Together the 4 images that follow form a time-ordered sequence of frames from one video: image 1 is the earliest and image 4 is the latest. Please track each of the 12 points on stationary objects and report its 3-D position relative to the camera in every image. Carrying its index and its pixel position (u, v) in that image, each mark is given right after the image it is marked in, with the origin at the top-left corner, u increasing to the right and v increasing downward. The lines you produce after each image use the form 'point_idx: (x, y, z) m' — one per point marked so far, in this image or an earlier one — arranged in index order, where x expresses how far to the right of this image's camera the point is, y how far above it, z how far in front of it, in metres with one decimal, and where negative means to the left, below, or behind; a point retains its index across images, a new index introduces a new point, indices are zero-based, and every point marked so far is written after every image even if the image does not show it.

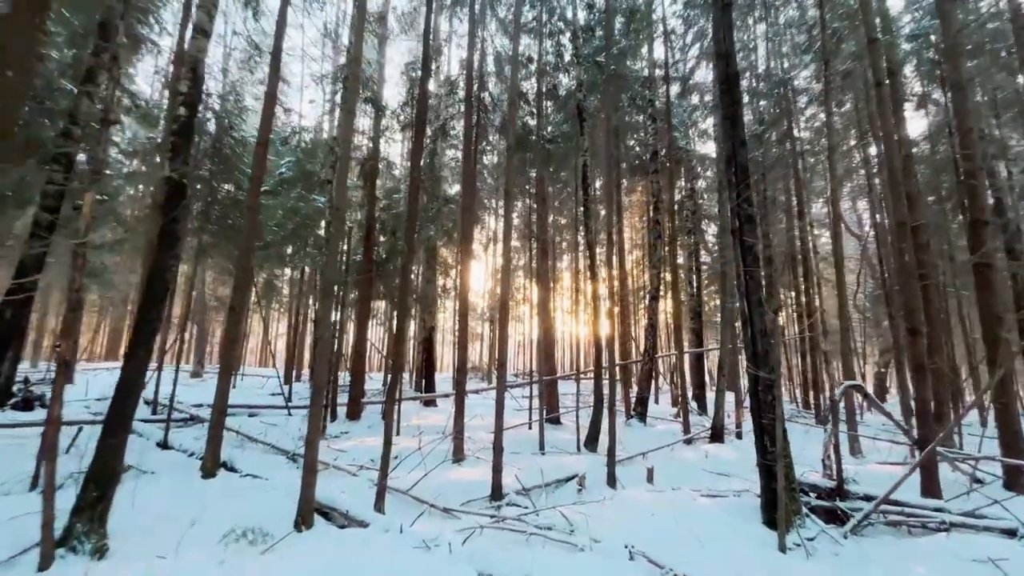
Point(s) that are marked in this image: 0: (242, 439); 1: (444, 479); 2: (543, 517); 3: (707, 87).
0: (-5.2, -2.9, +8.5) m
1: (-1.0, -2.8, +6.3) m
2: (+0.4, -2.8, +5.3) m
3: (+7.0, +7.1, +15.9) m
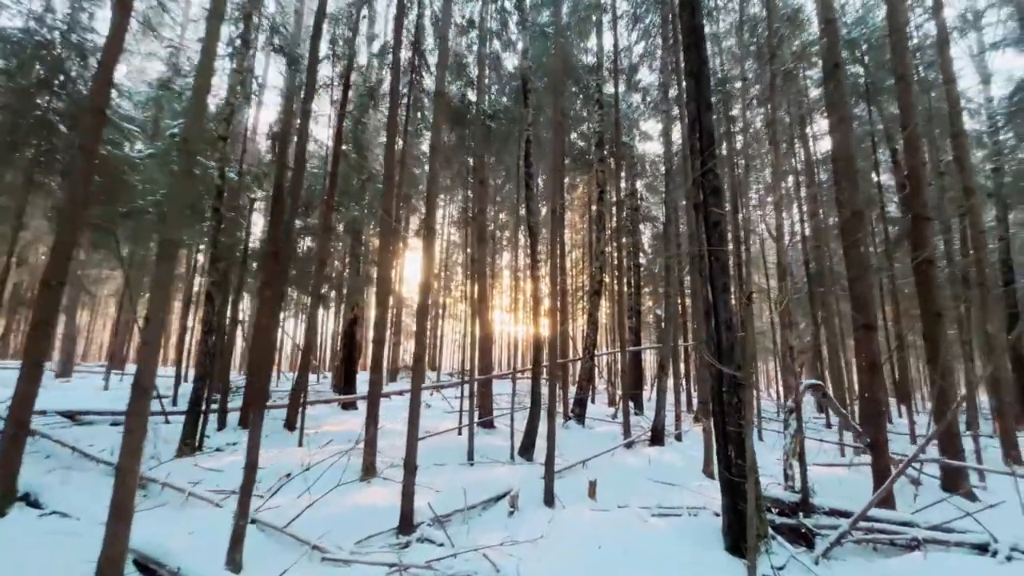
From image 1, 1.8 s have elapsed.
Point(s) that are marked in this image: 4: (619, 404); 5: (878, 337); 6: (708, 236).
0: (-6.4, -2.5, +6.5) m
1: (-2.0, -2.5, +5.0) m
2: (-0.5, -2.5, +4.1) m
3: (+4.9, +7.2, +15.6) m
4: (+3.5, -3.8, +14.3) m
5: (+5.2, -0.7, +6.2) m
6: (+2.1, +0.6, +4.8) m
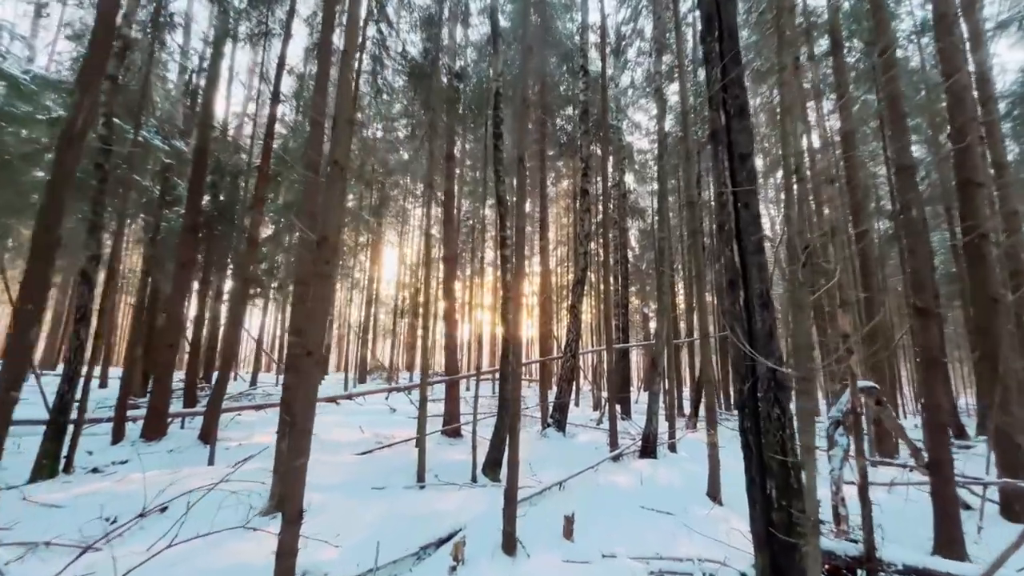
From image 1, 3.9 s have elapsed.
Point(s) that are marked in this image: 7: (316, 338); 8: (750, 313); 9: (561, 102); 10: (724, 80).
0: (-7.0, -2.2, +4.8) m
1: (-2.4, -2.1, +3.4) m
2: (-0.9, -2.2, +2.6) m
3: (+4.2, +7.5, +14.2) m
4: (+2.7, -3.5, +12.8) m
5: (+4.6, -0.4, +4.8) m
6: (+1.7, +0.9, +3.4) m
7: (-1.5, -0.4, +3.4) m
8: (+1.7, -0.2, +3.1) m
9: (+1.7, +6.3, +14.8) m
10: (+1.7, +1.6, +3.5) m
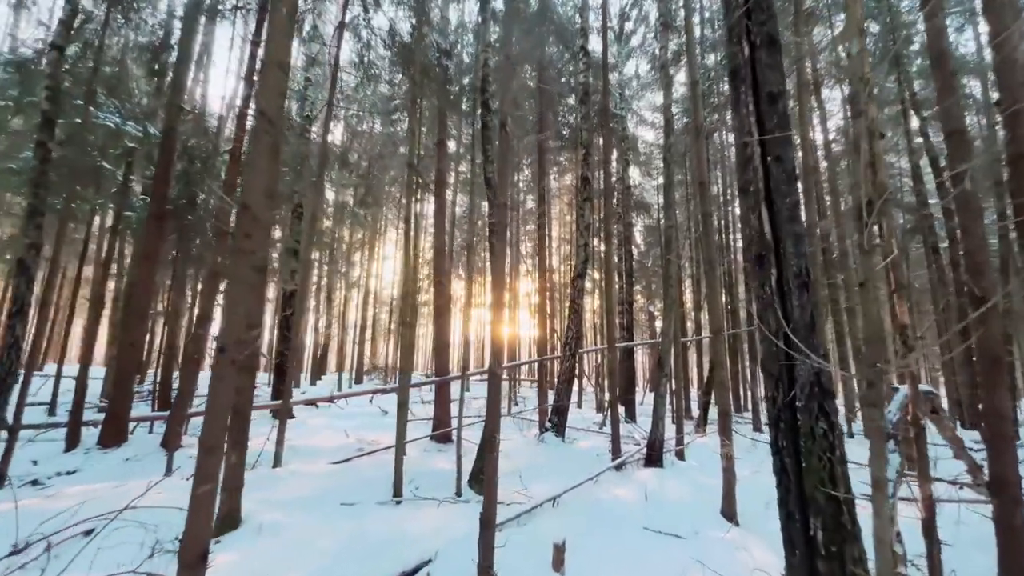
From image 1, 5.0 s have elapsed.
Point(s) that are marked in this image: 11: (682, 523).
0: (-7.2, -2.1, +4.2) m
1: (-2.6, -2.0, +2.7) m
2: (-1.1, -2.1, +1.9) m
3: (+4.1, +7.6, +13.5) m
4: (+2.6, -3.4, +12.1) m
5: (+4.5, -0.3, +4.0) m
6: (+1.5, +1.0, +2.6) m
7: (-1.7, -0.3, +2.7) m
8: (+1.5, 0.0, +2.4) m
9: (+1.6, +6.4, +14.0) m
10: (+1.5, +1.8, +2.7) m
11: (+2.0, -2.7, +5.1) m
